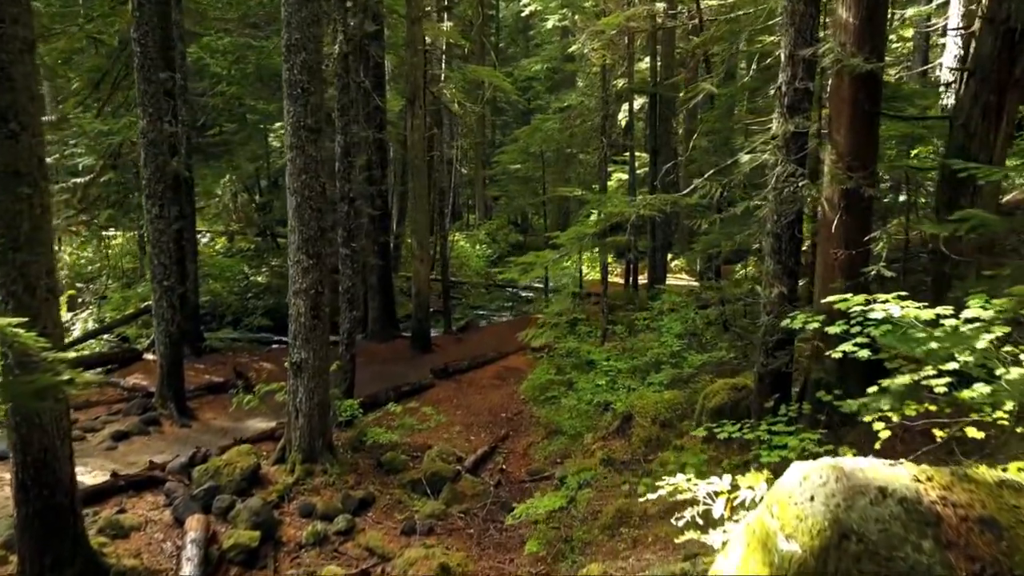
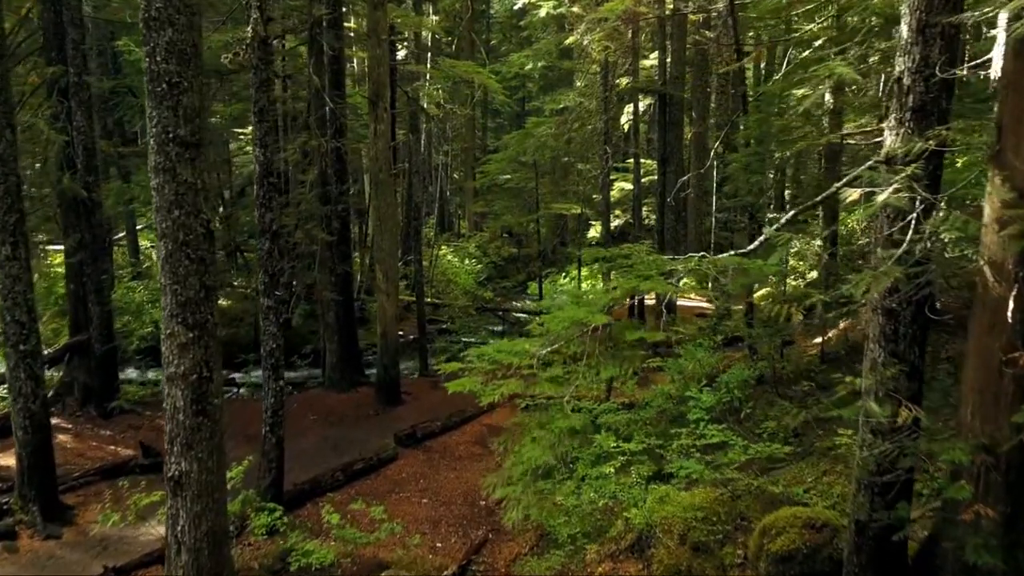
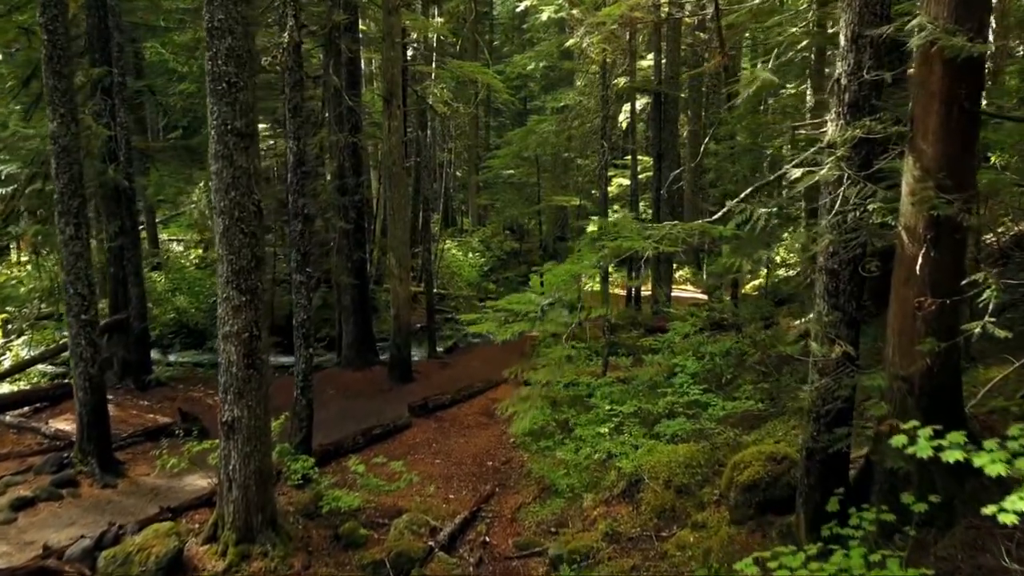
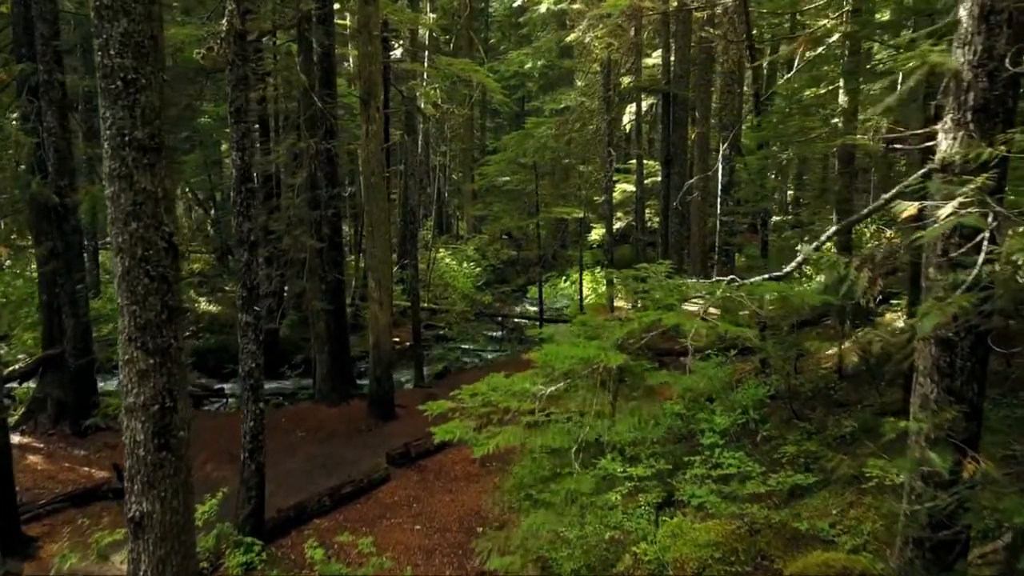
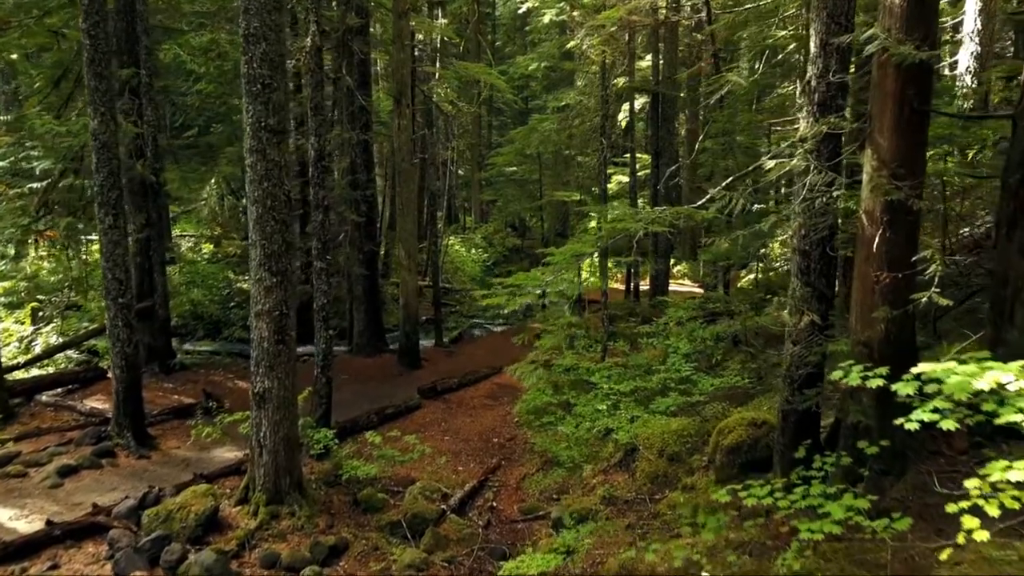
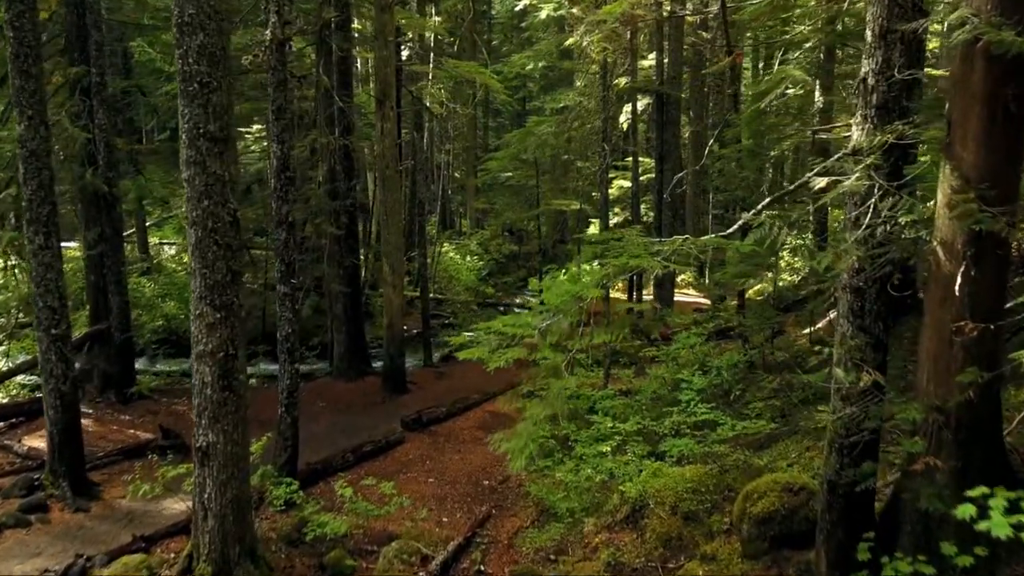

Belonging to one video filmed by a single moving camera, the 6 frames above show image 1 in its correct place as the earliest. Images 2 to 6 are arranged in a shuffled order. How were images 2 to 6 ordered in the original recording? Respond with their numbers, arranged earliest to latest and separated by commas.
5, 3, 6, 2, 4
